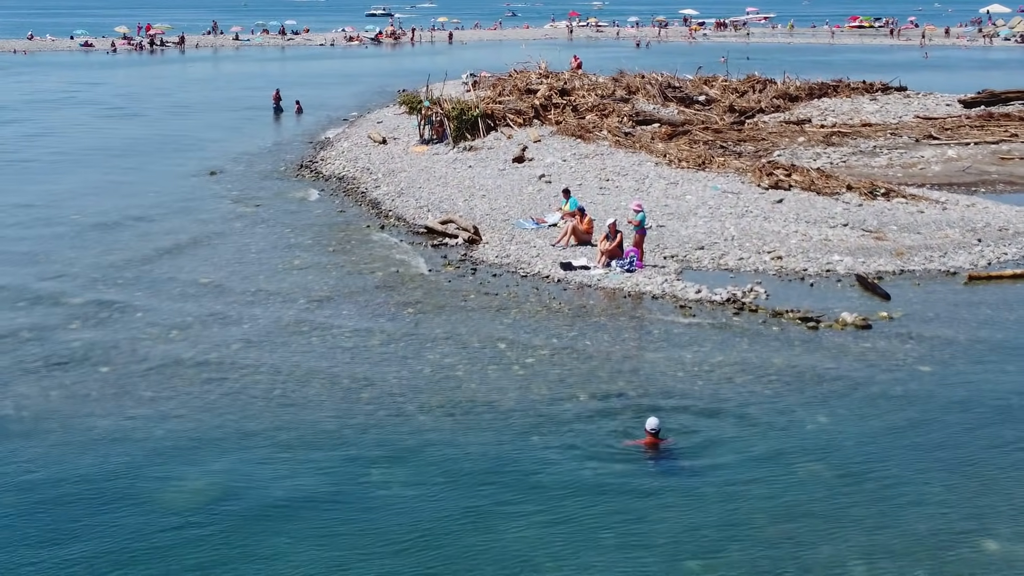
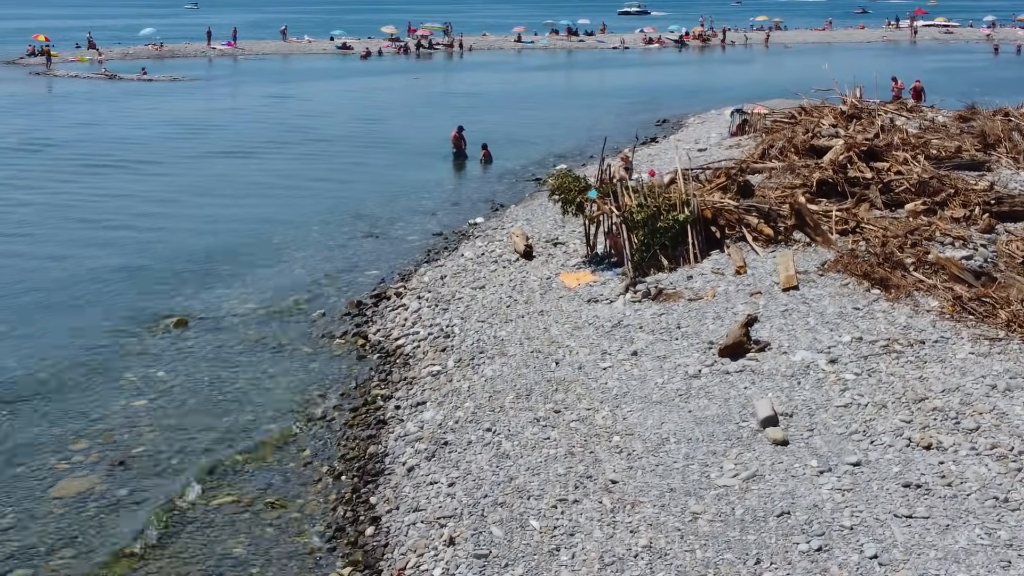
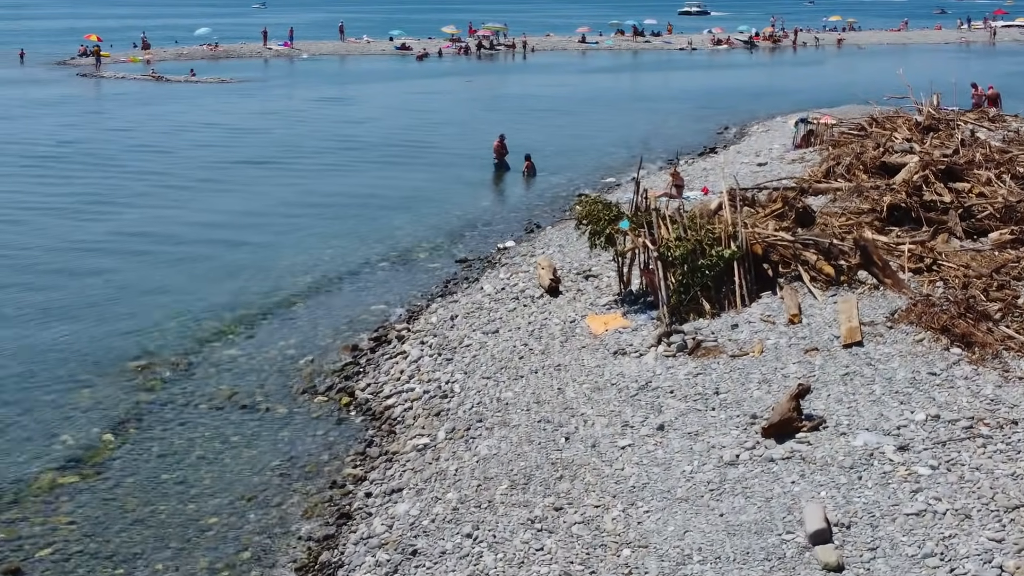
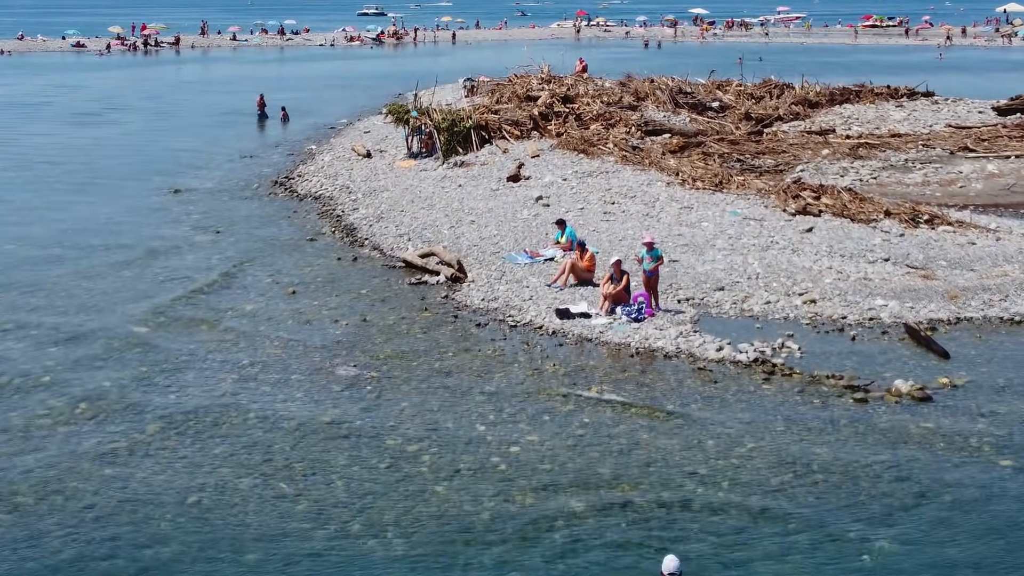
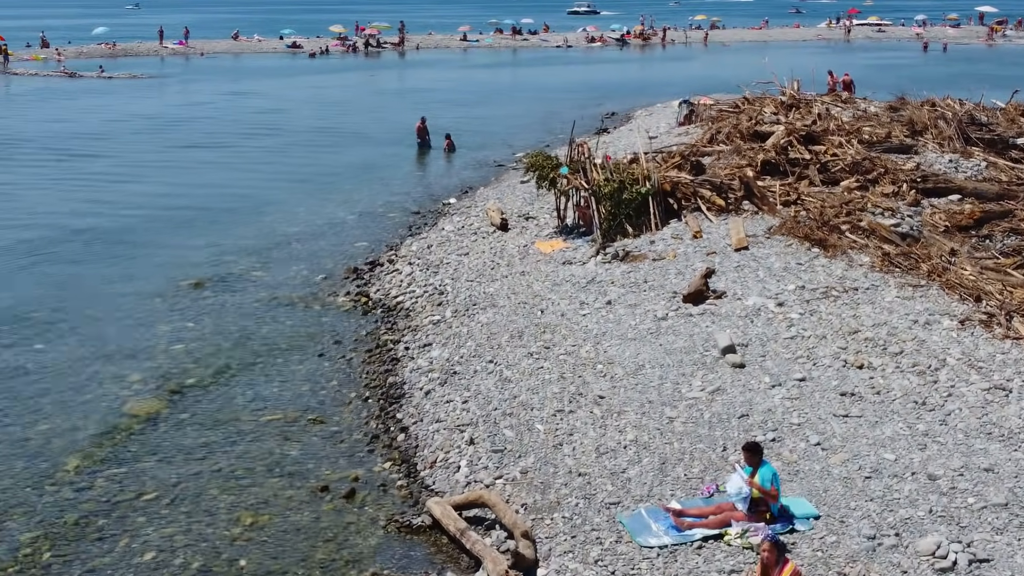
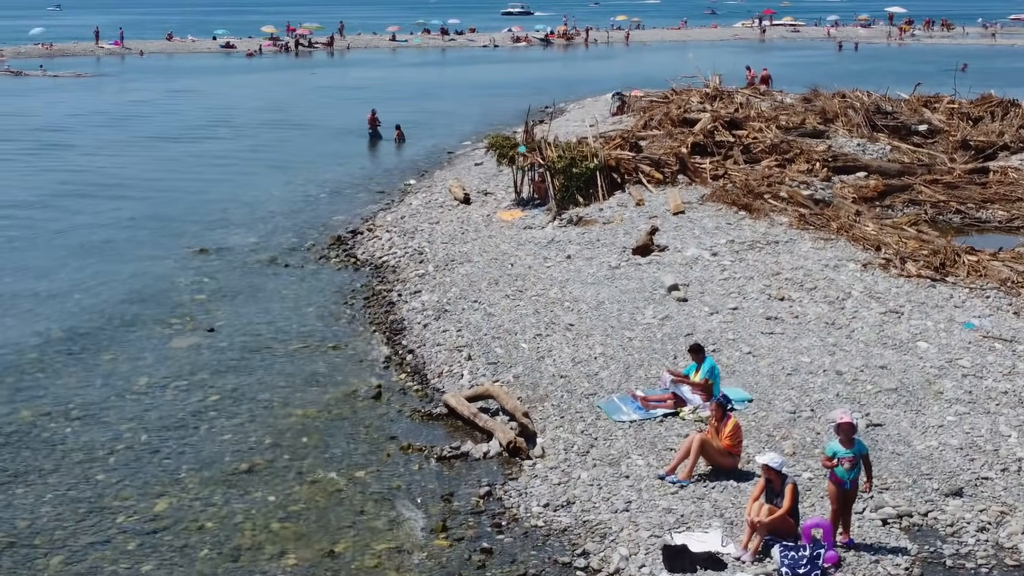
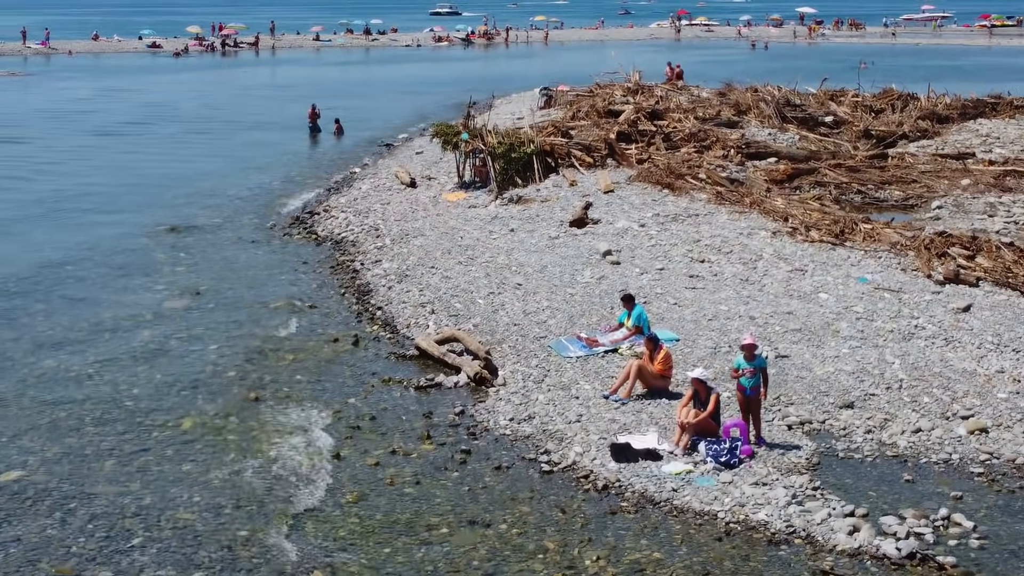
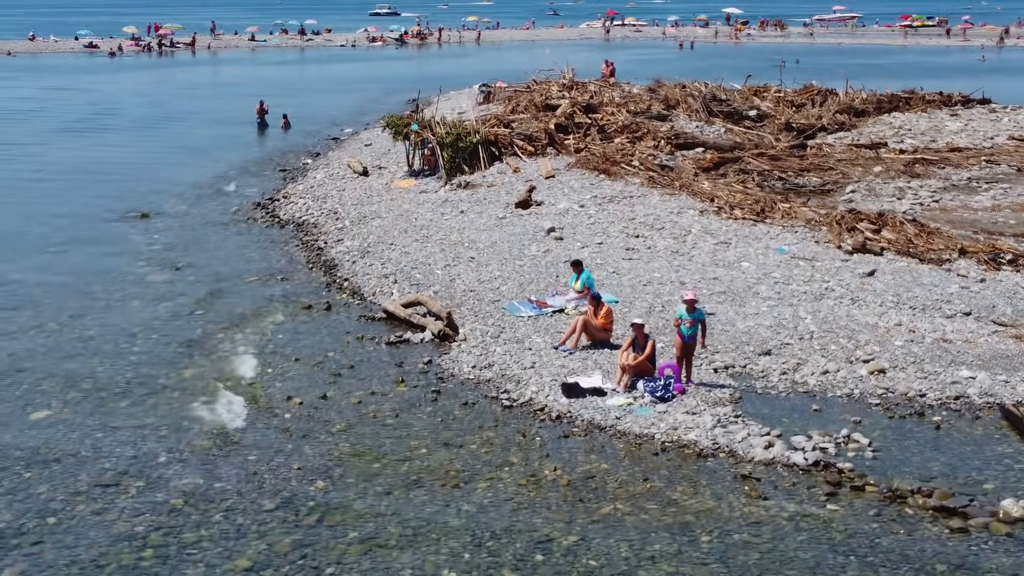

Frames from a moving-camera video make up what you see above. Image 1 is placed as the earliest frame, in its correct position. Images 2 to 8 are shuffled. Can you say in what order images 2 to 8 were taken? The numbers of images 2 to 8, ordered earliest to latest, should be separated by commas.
4, 8, 7, 6, 5, 2, 3
